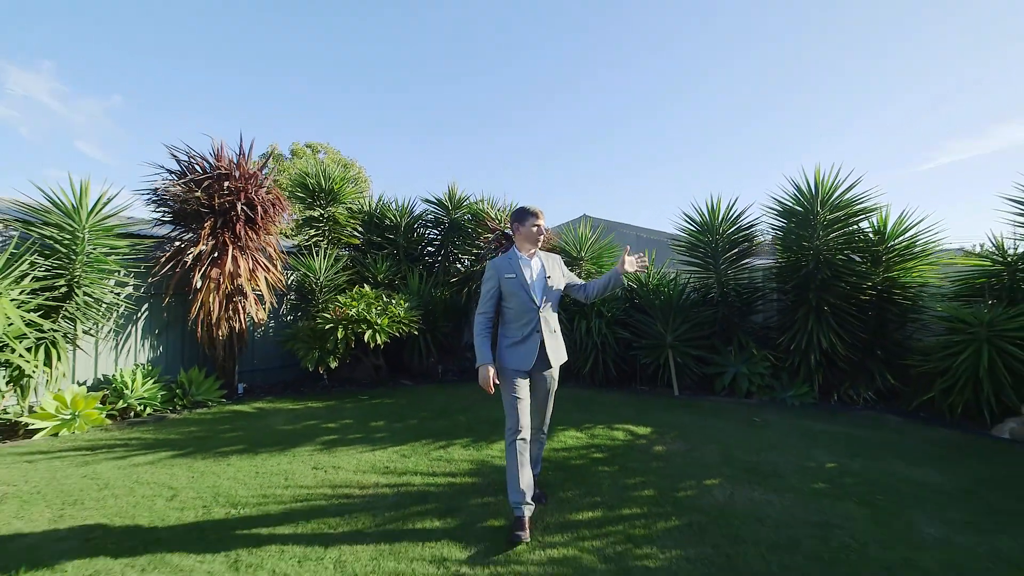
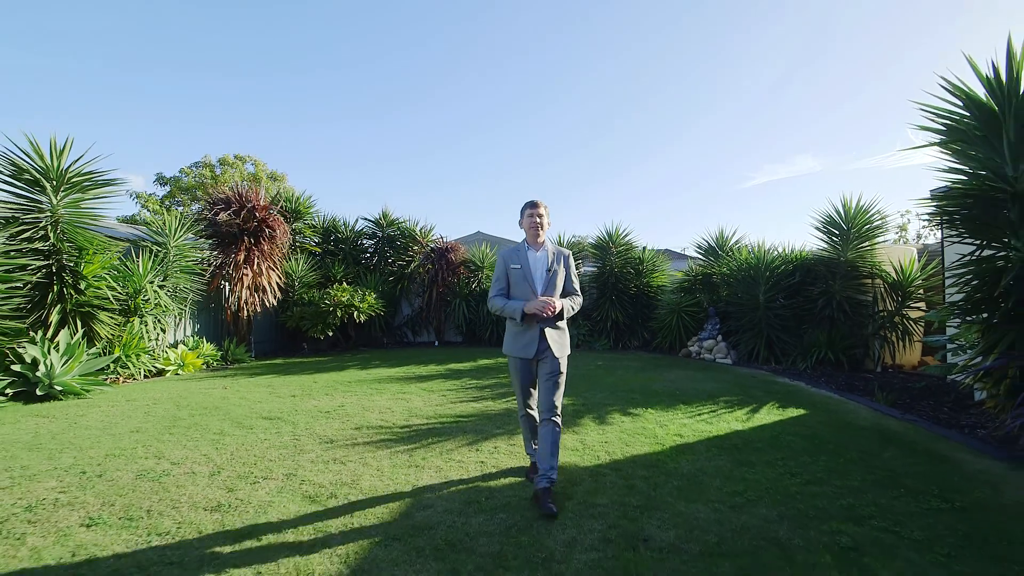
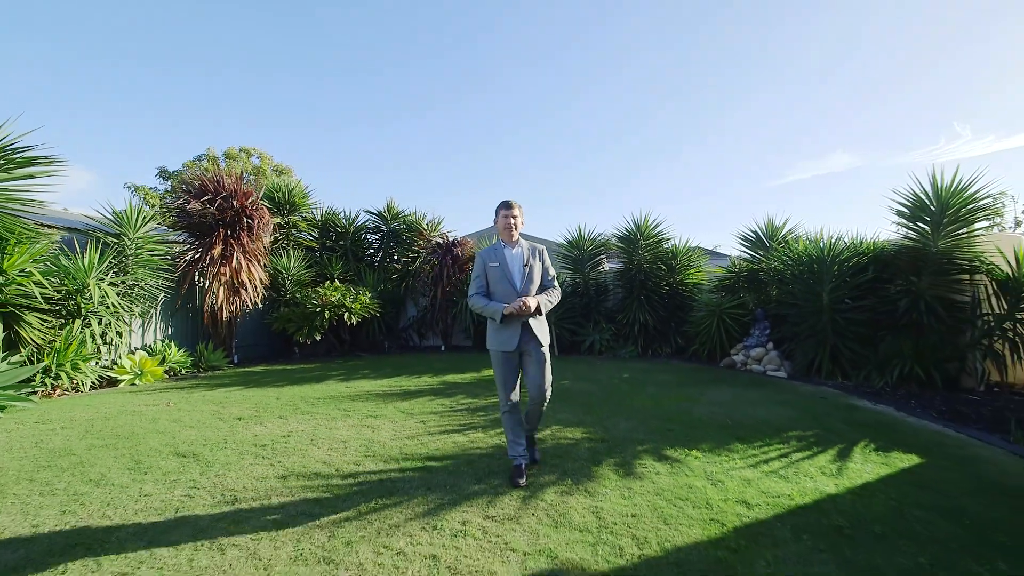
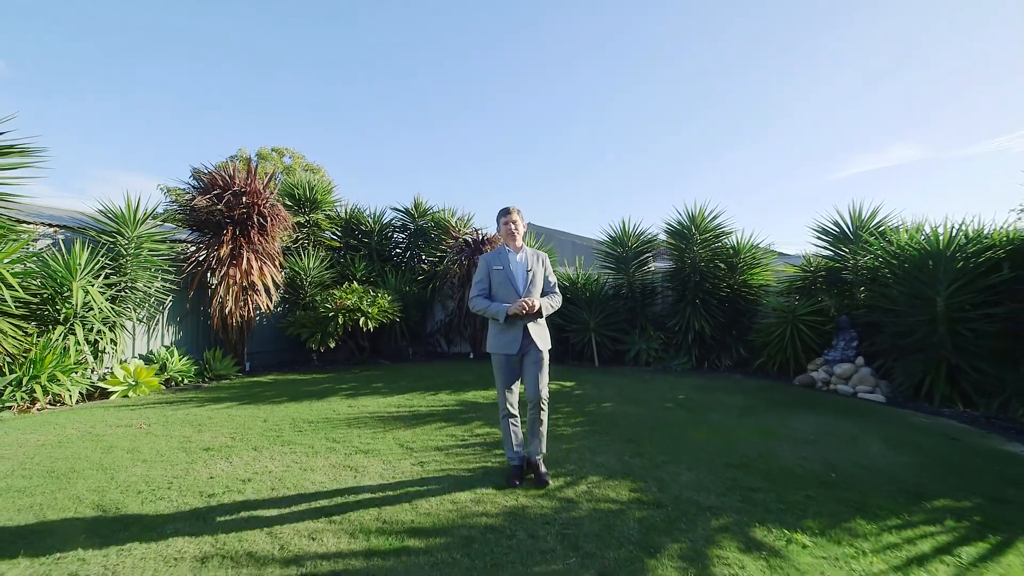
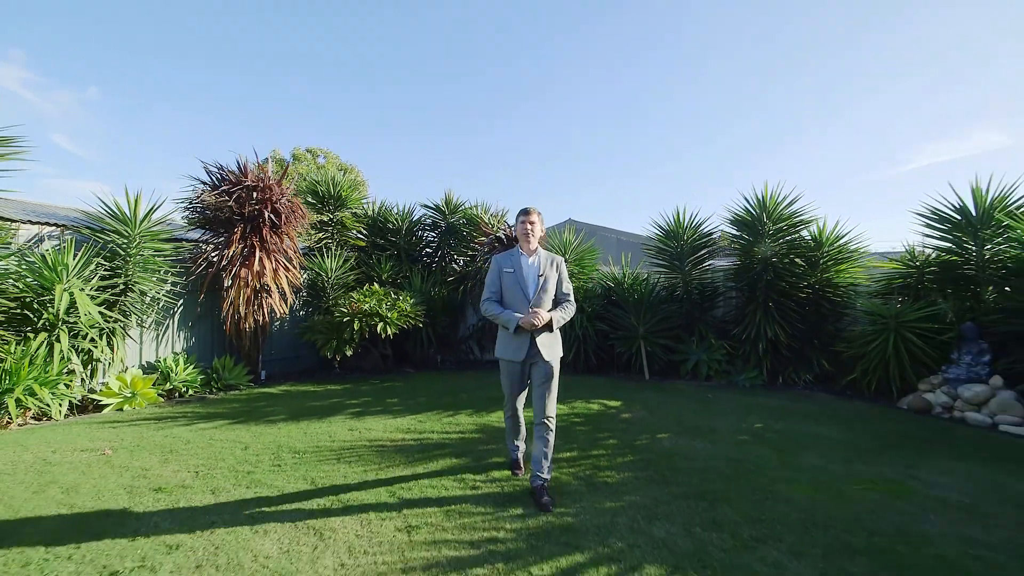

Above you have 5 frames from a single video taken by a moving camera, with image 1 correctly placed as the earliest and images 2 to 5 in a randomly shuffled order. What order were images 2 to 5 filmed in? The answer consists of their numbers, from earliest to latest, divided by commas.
5, 4, 3, 2
